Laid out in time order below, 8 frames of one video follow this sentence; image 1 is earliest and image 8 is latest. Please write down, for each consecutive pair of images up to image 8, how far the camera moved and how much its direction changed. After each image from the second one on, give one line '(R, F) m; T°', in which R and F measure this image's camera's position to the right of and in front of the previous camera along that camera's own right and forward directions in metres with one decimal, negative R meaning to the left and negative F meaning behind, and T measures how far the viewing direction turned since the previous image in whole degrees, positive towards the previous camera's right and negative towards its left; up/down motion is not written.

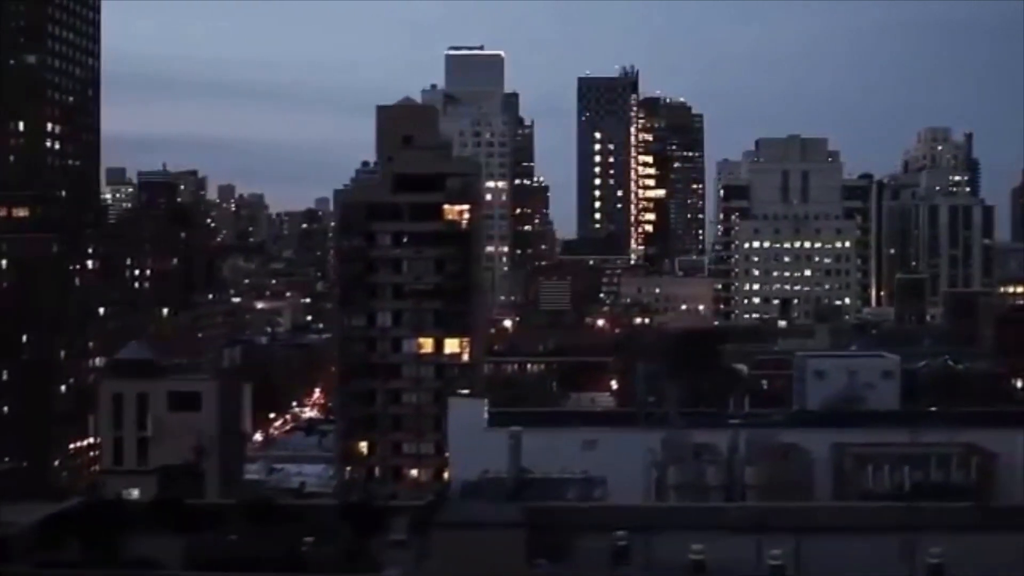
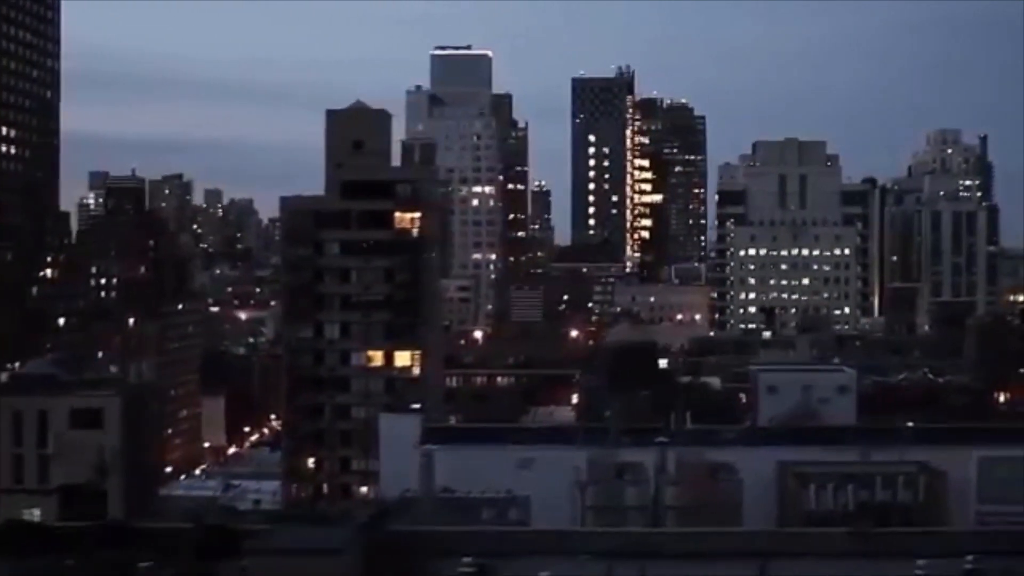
(+0.7, +0.3) m; -3°
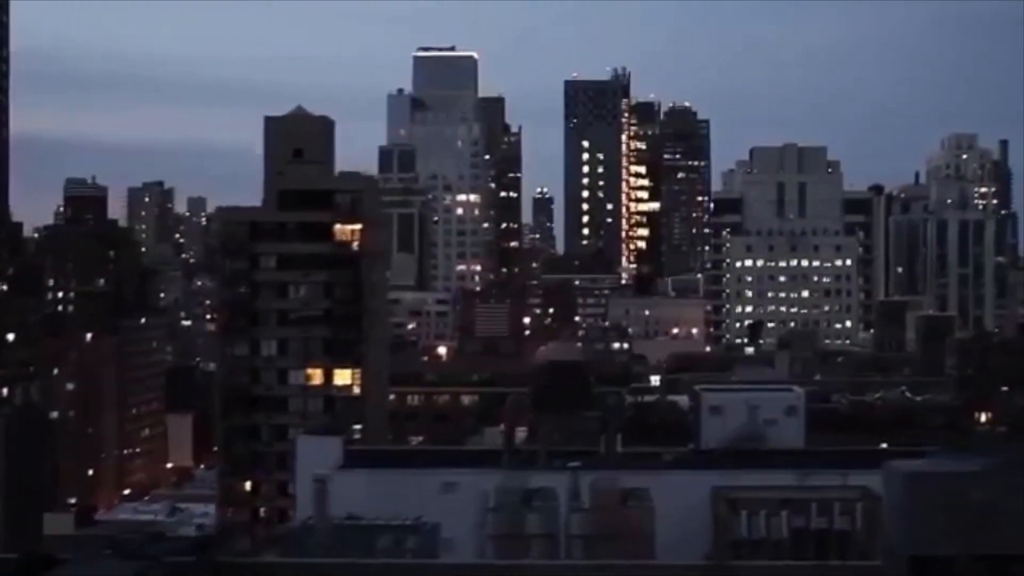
(+0.8, +0.5) m; -3°
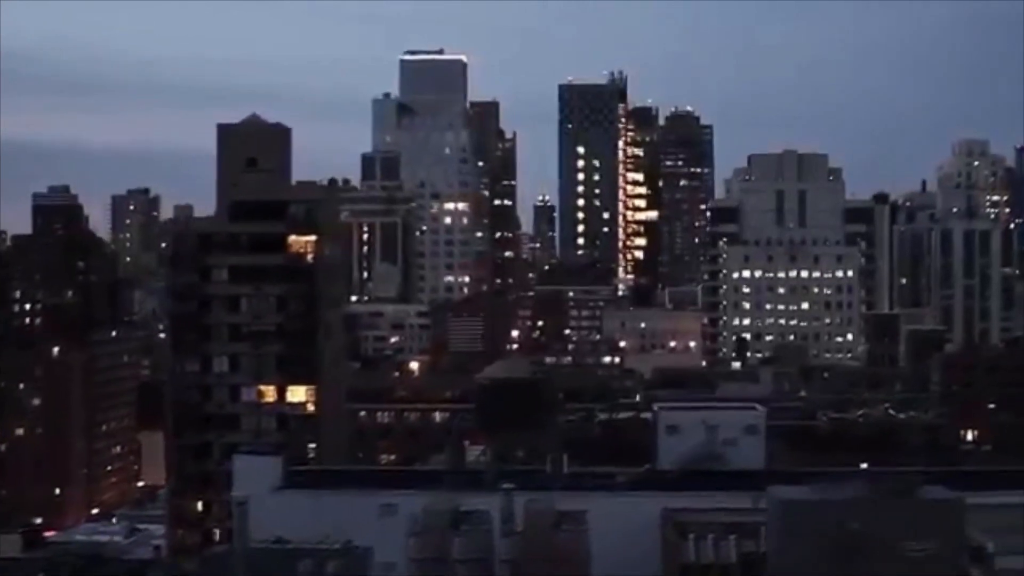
(+0.5, +0.4) m; -2°
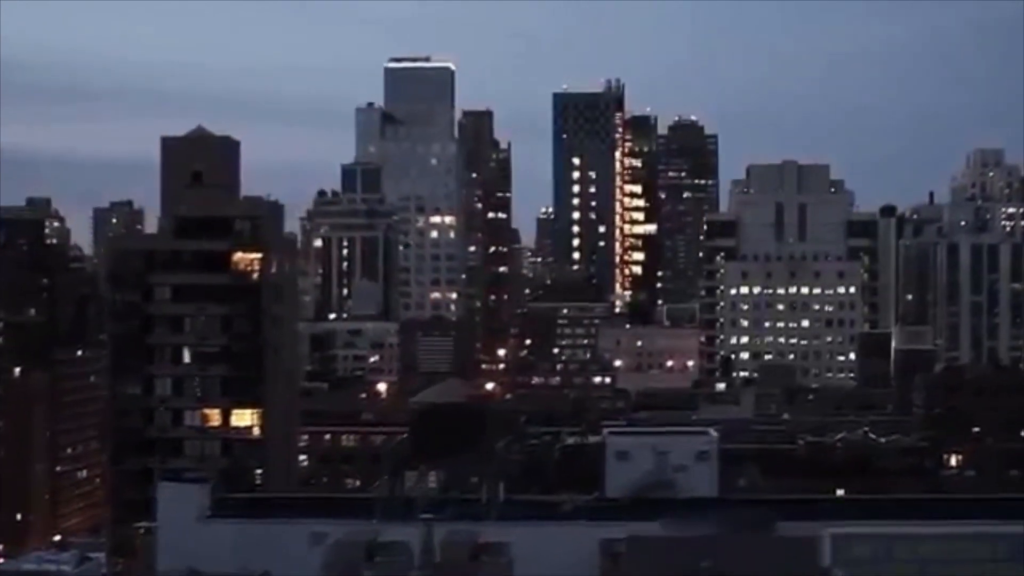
(+0.6, +0.4) m; -2°
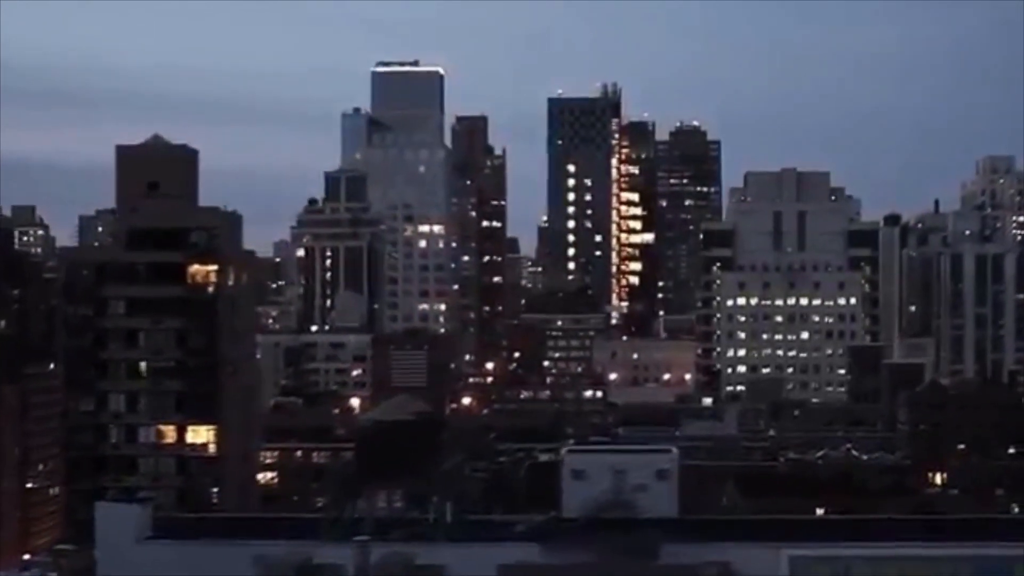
(+0.4, +0.3) m; -2°
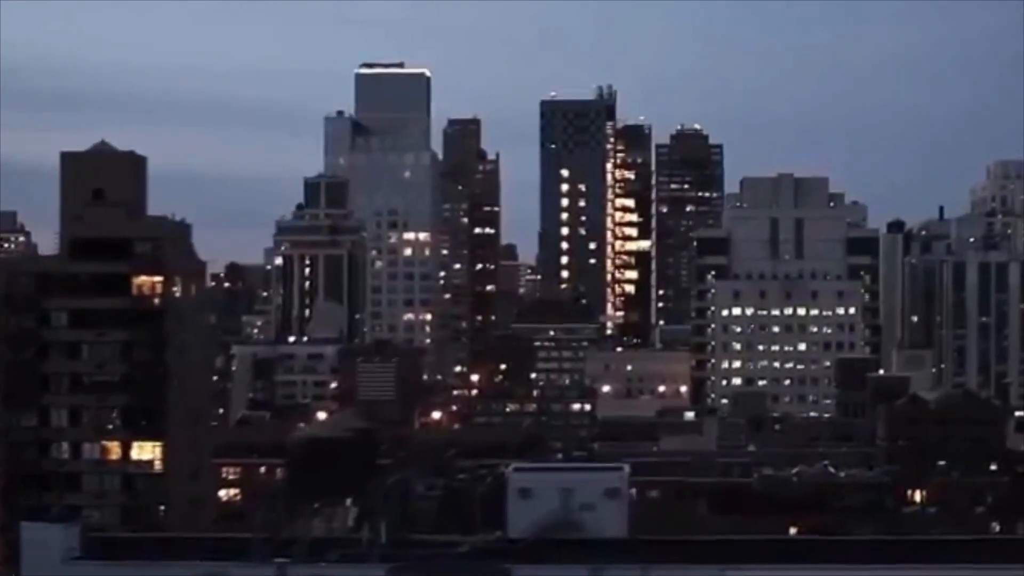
(+0.4, +0.4) m; -2°
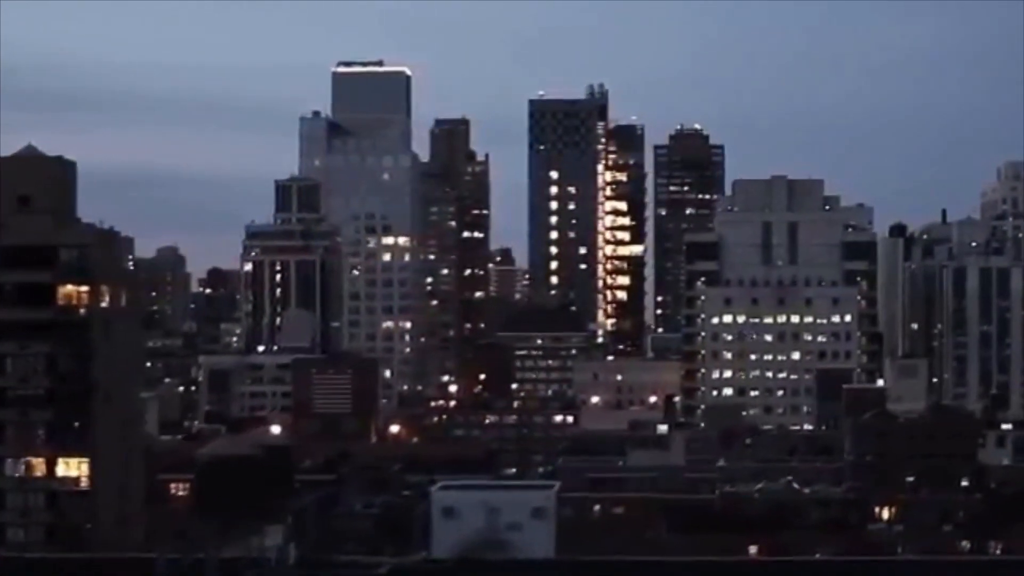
(+0.6, +0.4) m; -2°
